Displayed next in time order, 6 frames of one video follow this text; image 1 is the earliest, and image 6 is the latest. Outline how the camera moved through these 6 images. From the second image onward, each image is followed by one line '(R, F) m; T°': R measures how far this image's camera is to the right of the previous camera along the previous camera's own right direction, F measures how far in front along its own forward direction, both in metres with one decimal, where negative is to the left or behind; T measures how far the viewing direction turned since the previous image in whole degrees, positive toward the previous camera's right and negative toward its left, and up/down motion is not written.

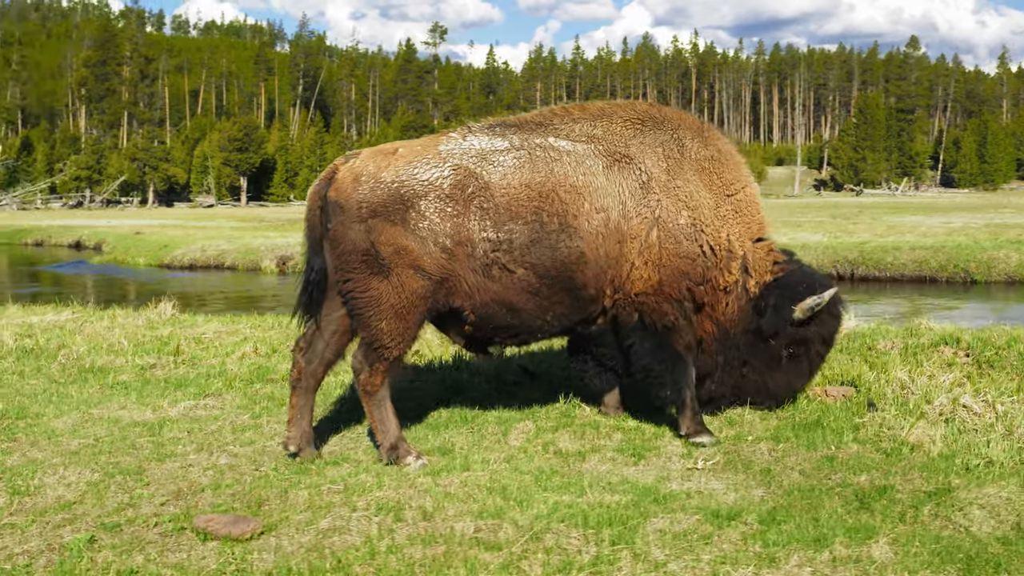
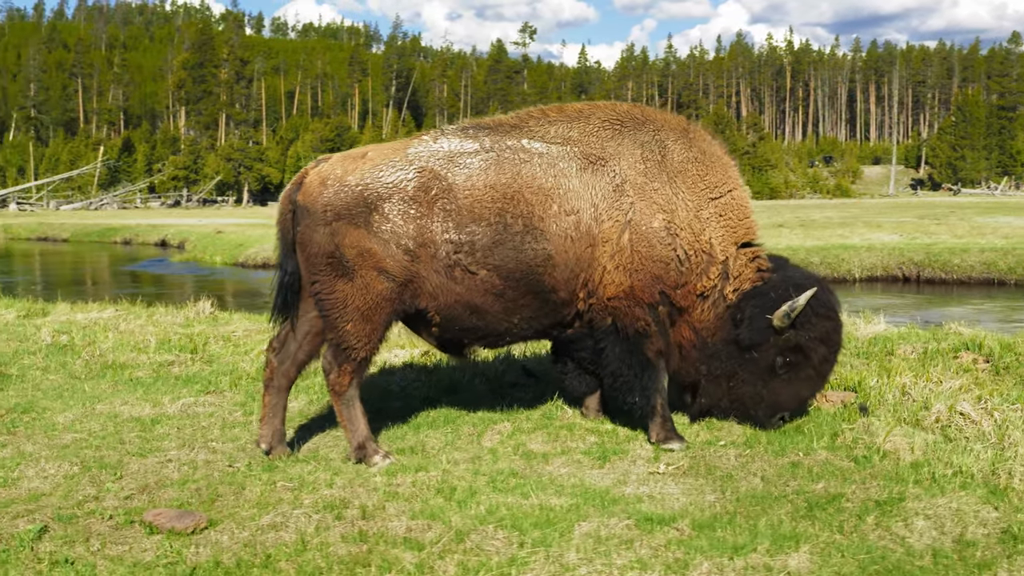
(+0.6, 0.0) m; -5°
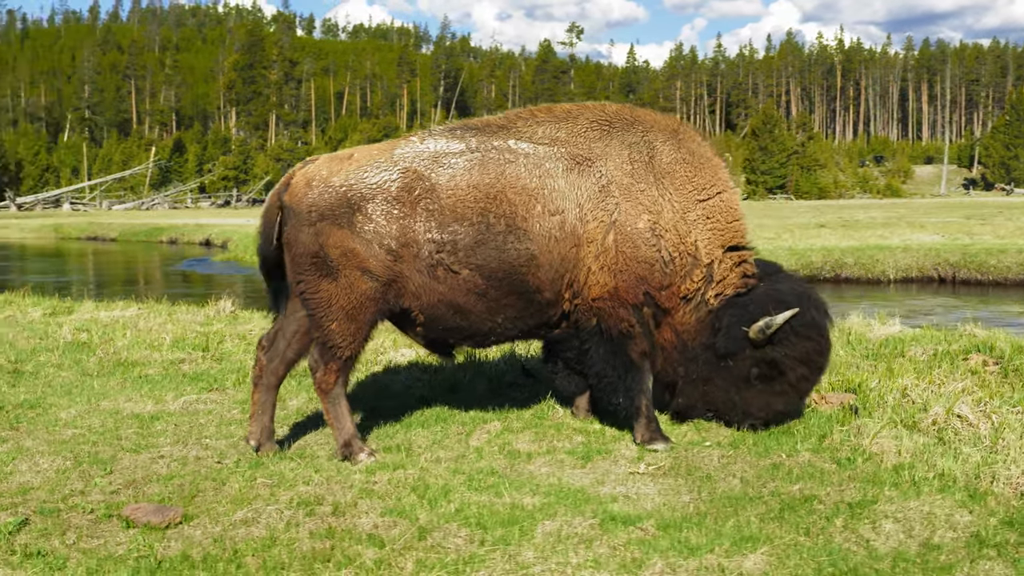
(+0.3, 0.0) m; -3°
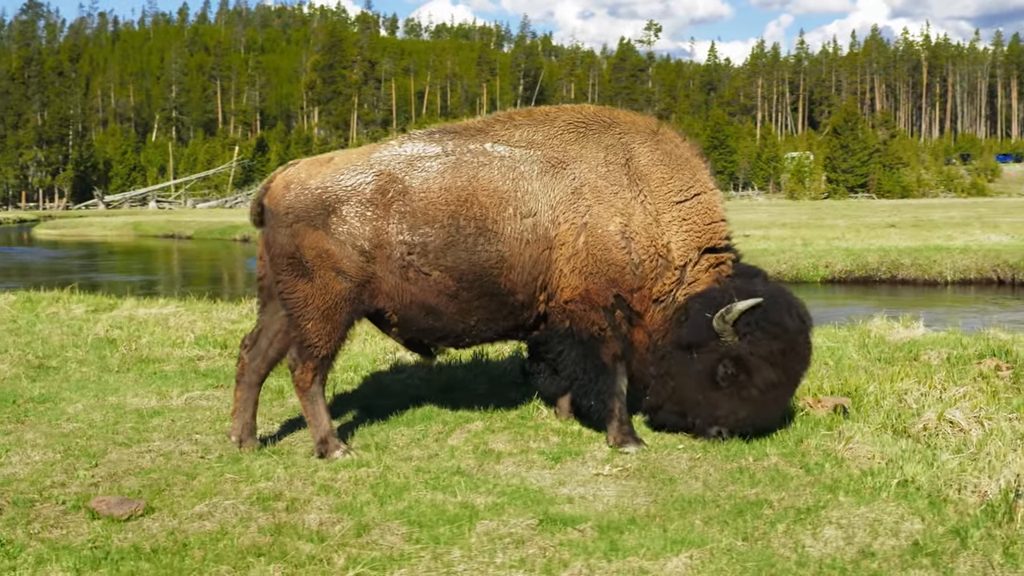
(+0.5, 0.0) m; -4°
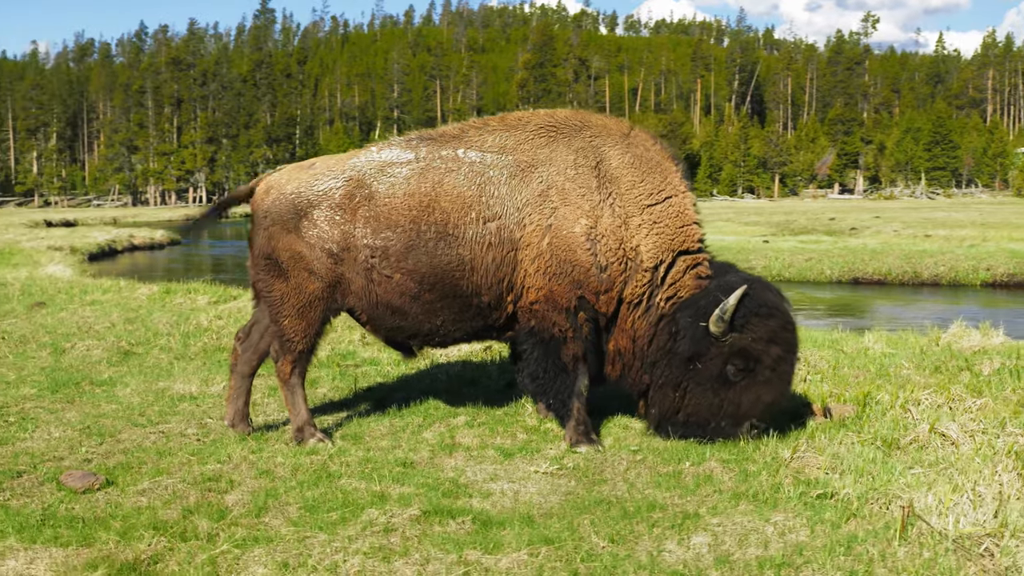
(+1.3, -0.1) m; -11°
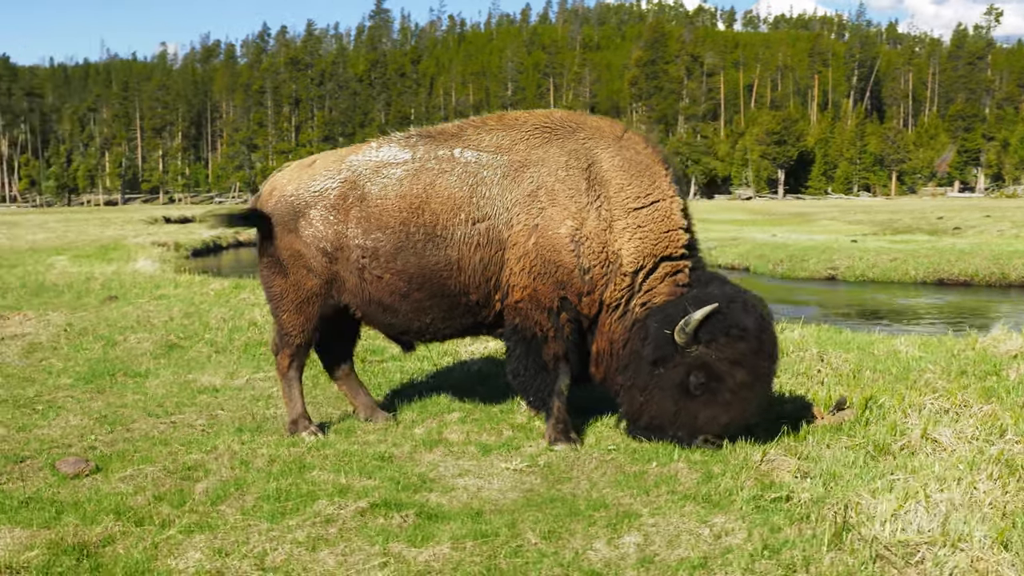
(+0.7, 0.0) m; -6°
